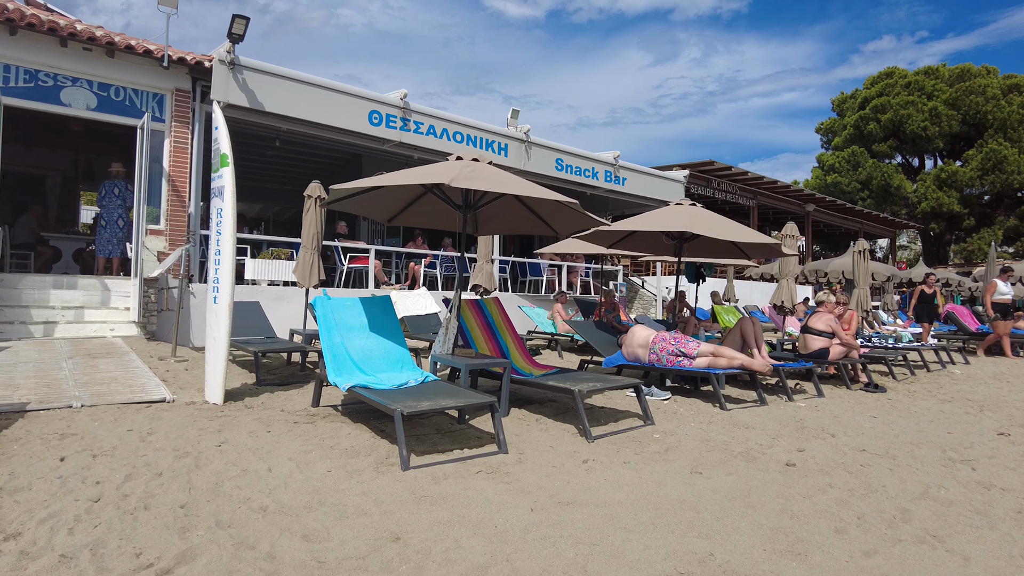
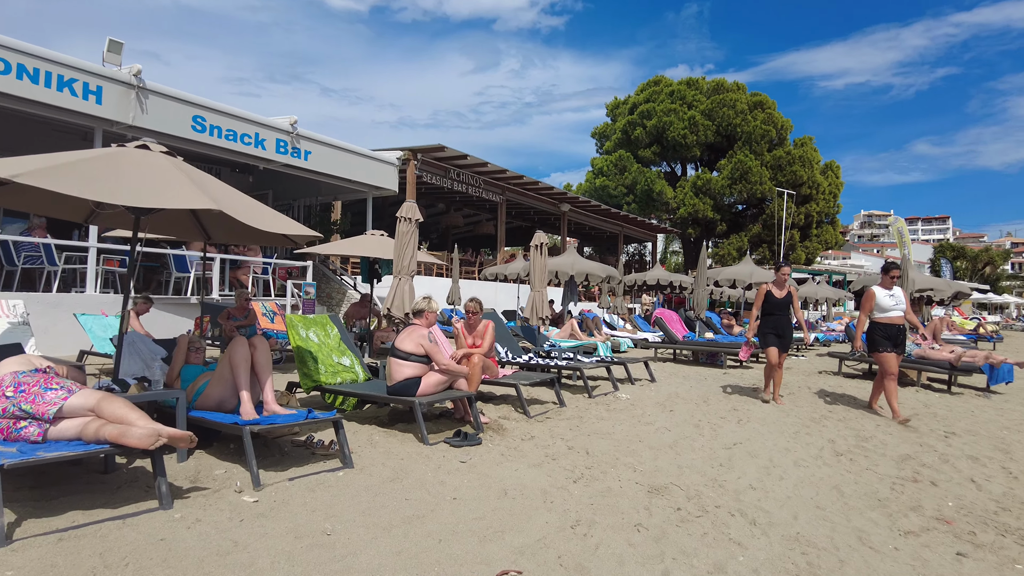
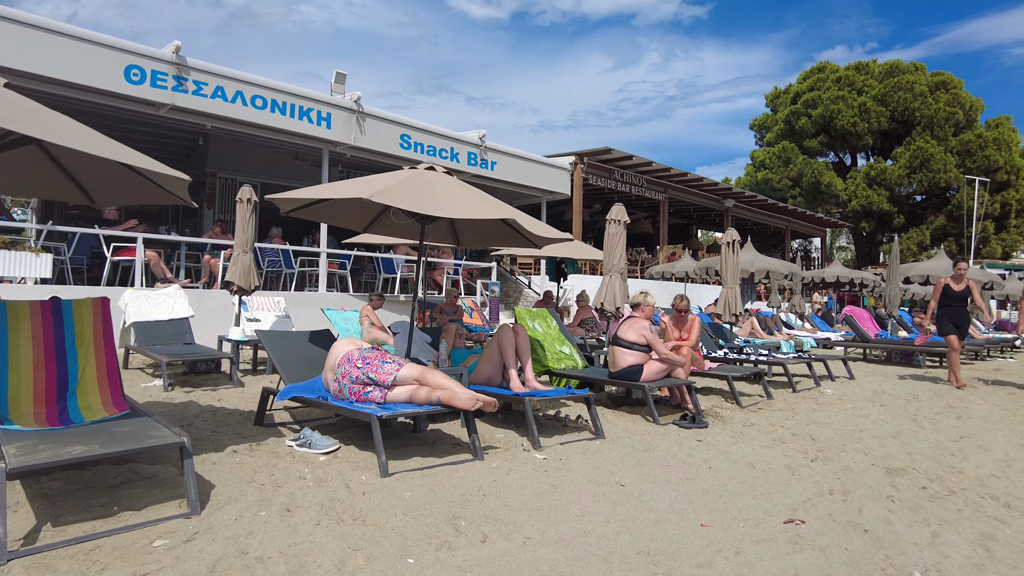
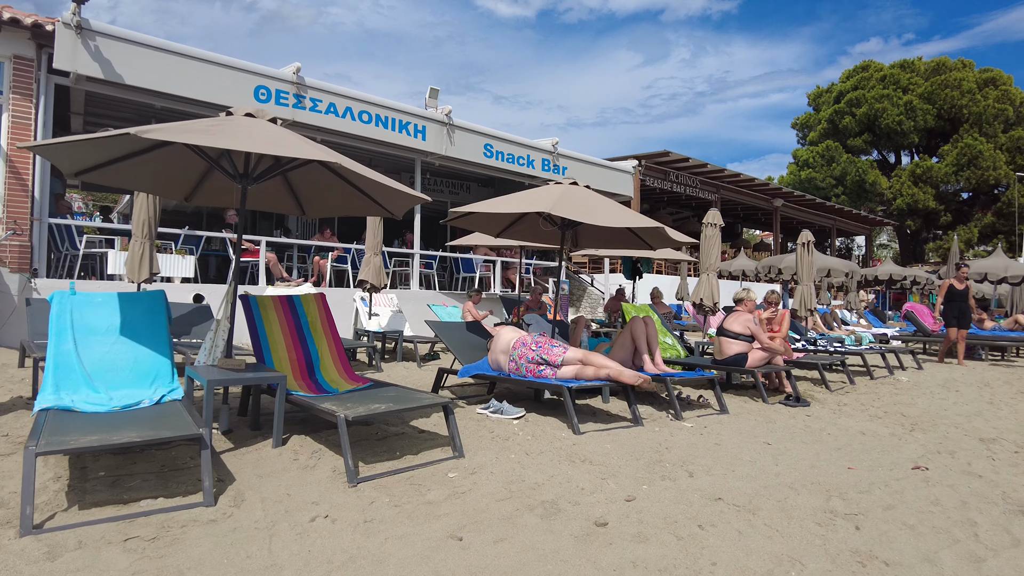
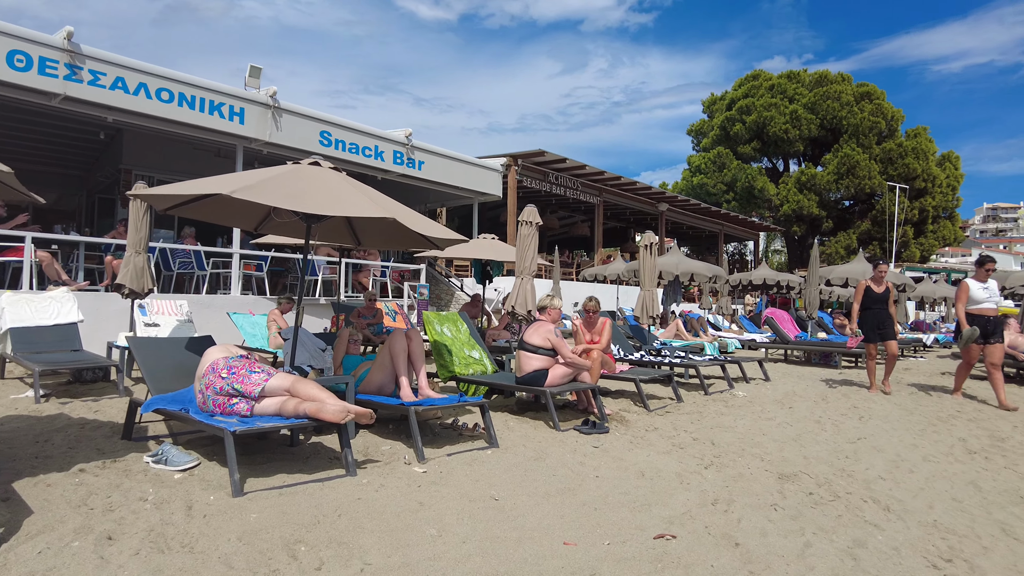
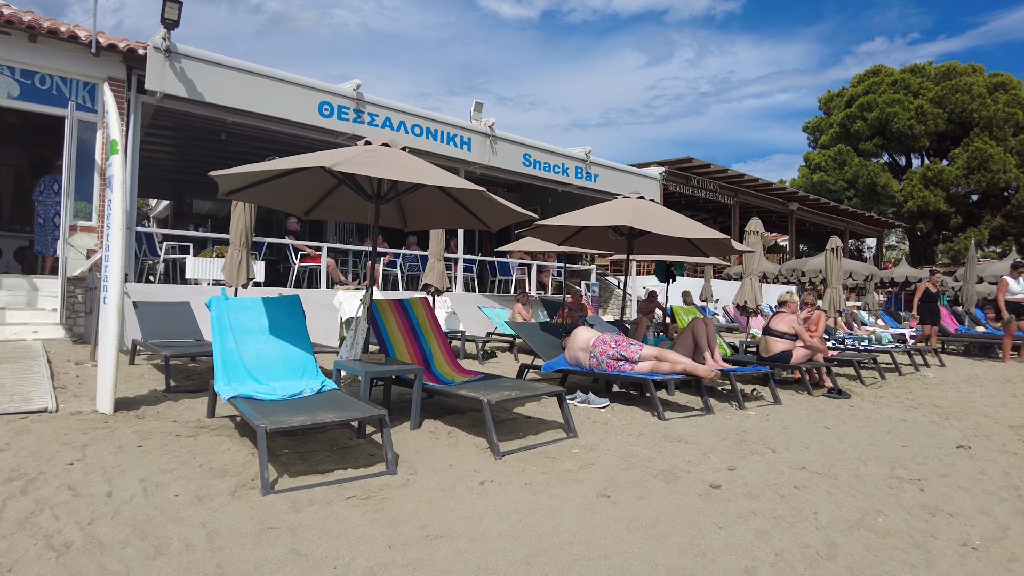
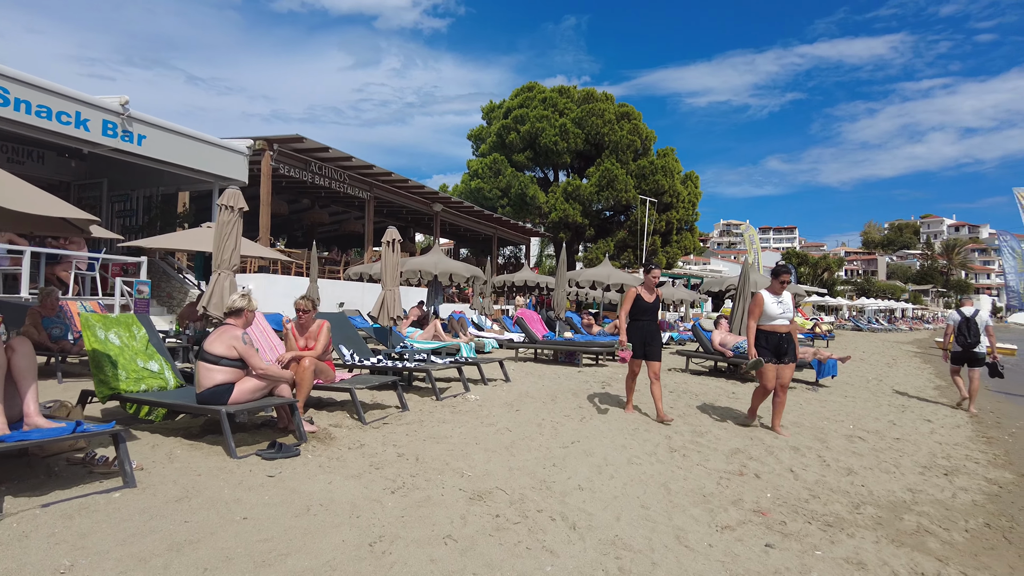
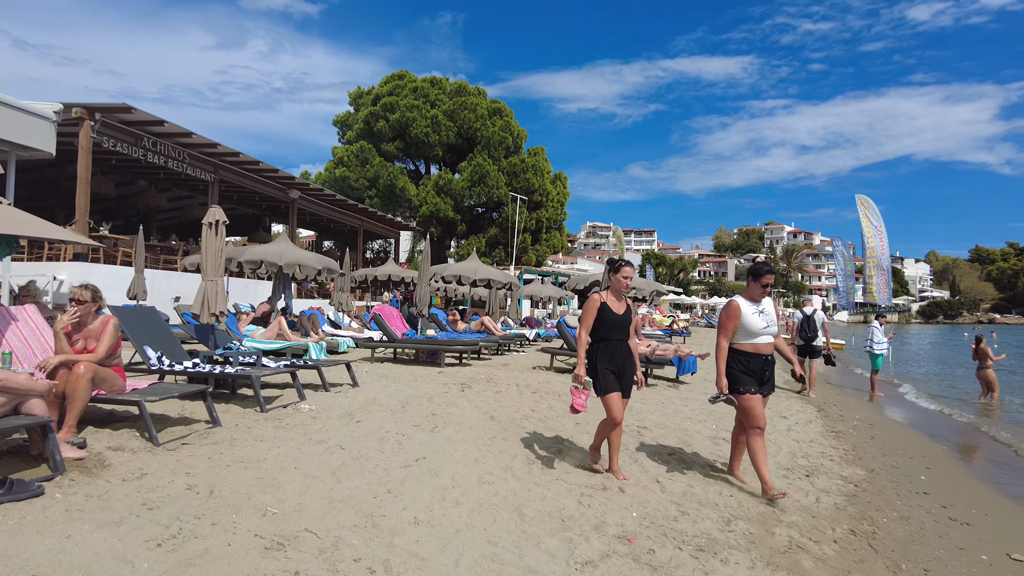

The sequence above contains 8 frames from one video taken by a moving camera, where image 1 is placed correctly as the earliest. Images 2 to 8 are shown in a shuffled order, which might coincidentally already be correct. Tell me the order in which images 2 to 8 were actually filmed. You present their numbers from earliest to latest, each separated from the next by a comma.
6, 4, 3, 5, 2, 7, 8
